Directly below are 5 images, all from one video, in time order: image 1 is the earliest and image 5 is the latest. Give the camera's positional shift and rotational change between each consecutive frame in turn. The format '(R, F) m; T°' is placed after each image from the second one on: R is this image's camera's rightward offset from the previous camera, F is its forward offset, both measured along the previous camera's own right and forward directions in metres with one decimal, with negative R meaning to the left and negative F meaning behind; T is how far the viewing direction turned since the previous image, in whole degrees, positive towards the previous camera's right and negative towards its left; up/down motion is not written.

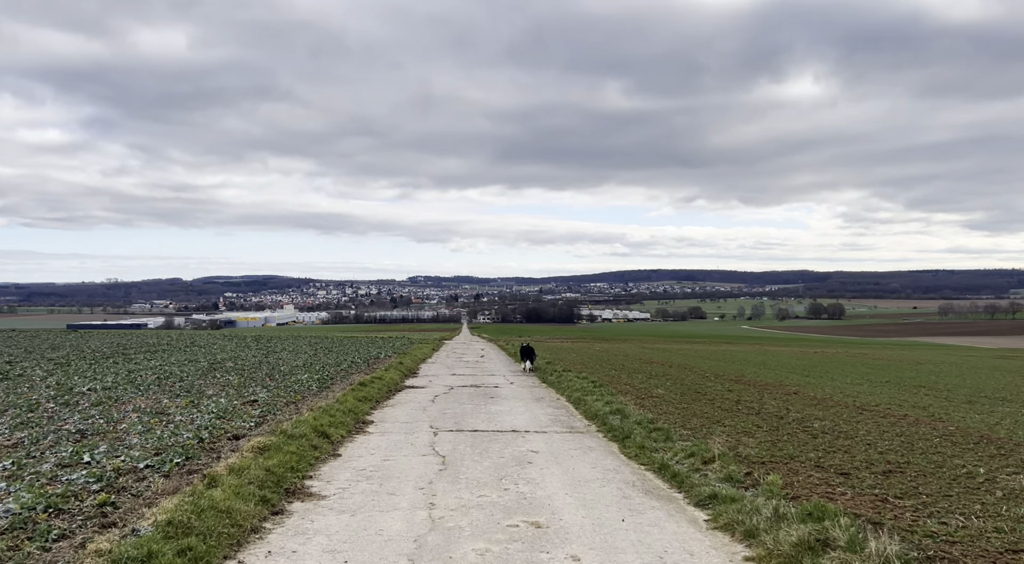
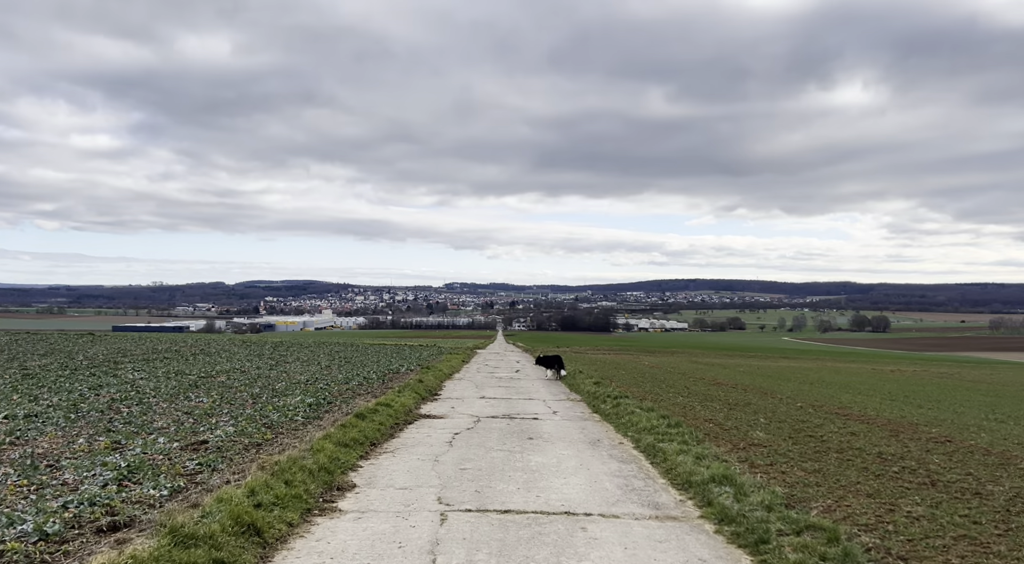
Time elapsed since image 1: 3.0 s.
(-0.2, +5.4) m; -3°
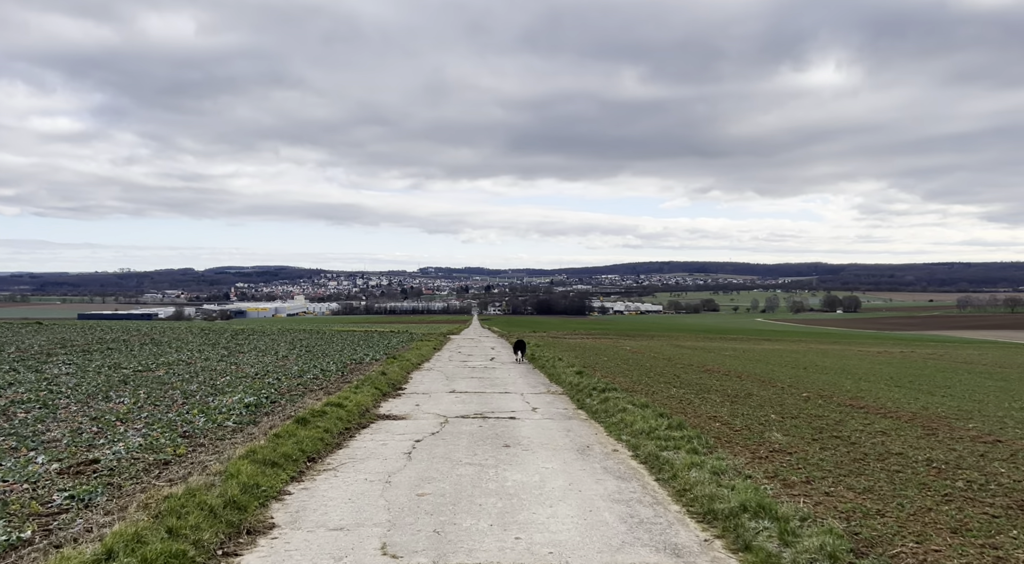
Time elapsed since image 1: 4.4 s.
(+0.1, +2.7) m; +2°
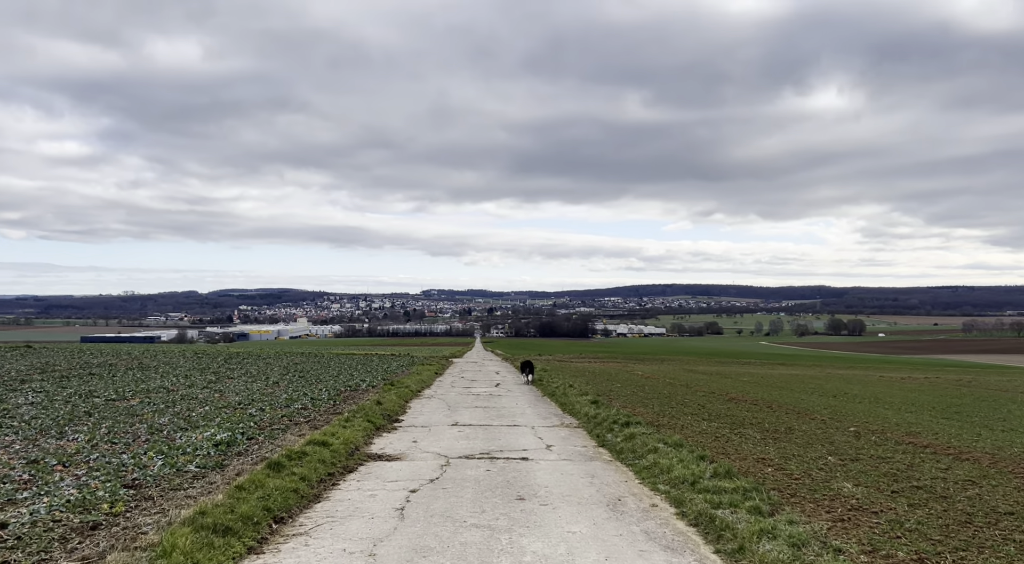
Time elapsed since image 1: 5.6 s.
(-0.2, +2.2) m; 0°
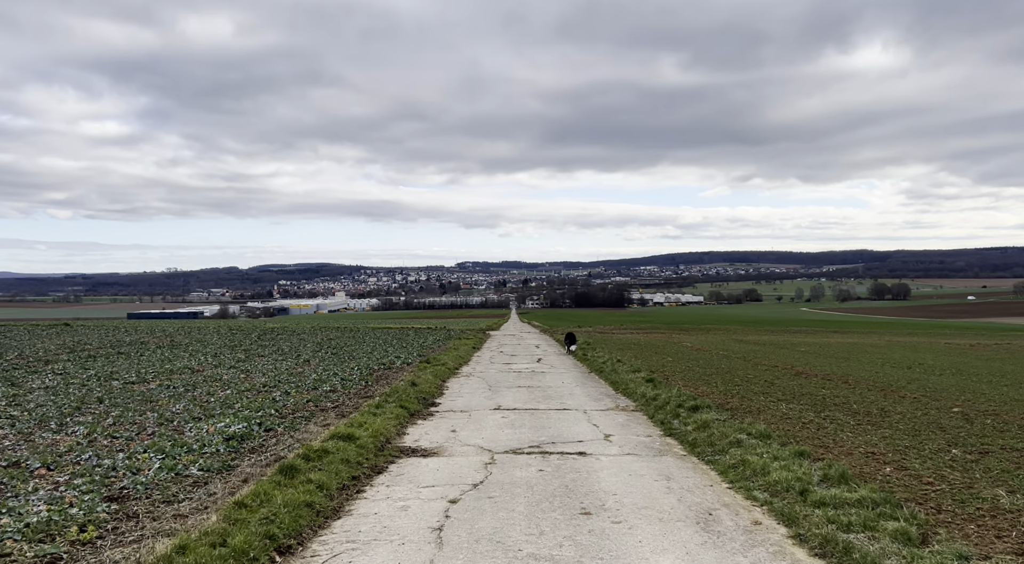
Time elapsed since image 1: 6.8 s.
(-0.2, +2.2) m; -3°
